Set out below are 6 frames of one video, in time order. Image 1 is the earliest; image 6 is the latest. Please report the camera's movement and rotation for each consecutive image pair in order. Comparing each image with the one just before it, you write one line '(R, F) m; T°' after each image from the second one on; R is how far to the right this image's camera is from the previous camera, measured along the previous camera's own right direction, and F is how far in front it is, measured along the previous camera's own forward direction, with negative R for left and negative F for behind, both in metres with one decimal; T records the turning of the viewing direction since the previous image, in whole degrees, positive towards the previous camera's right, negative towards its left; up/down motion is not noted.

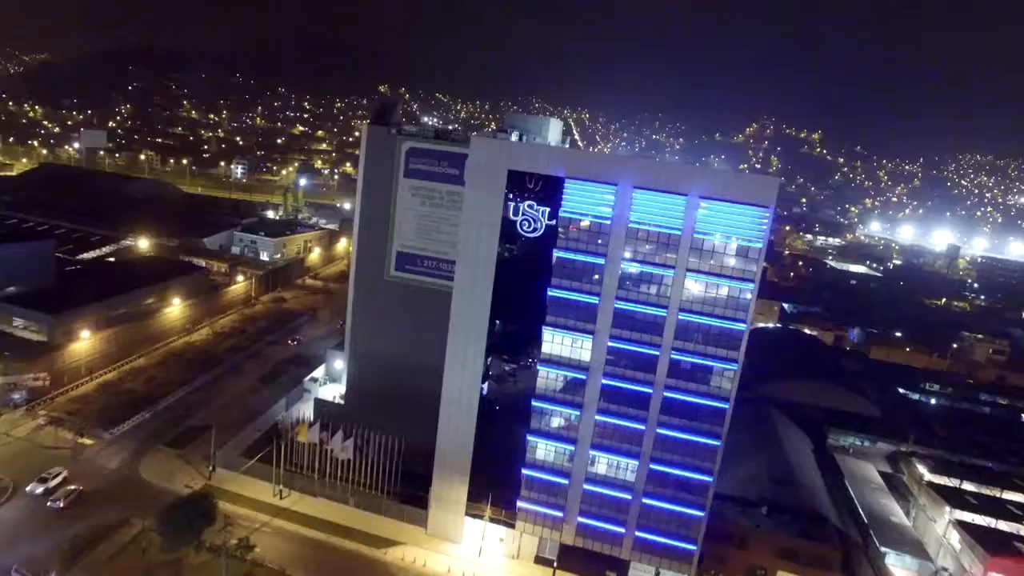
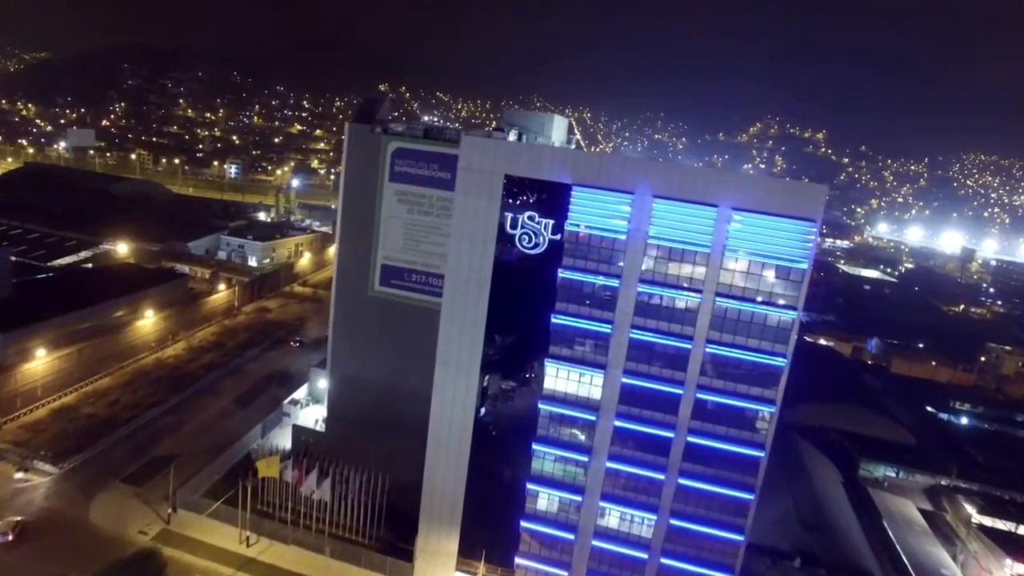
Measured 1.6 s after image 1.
(+0.1, +2.8) m; 0°
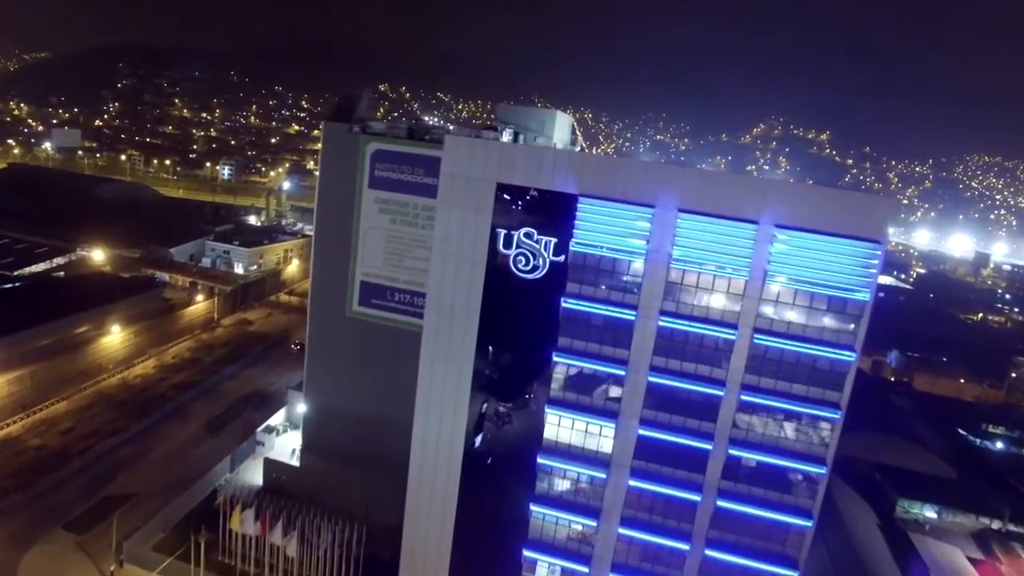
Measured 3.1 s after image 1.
(+0.2, +2.8) m; 0°
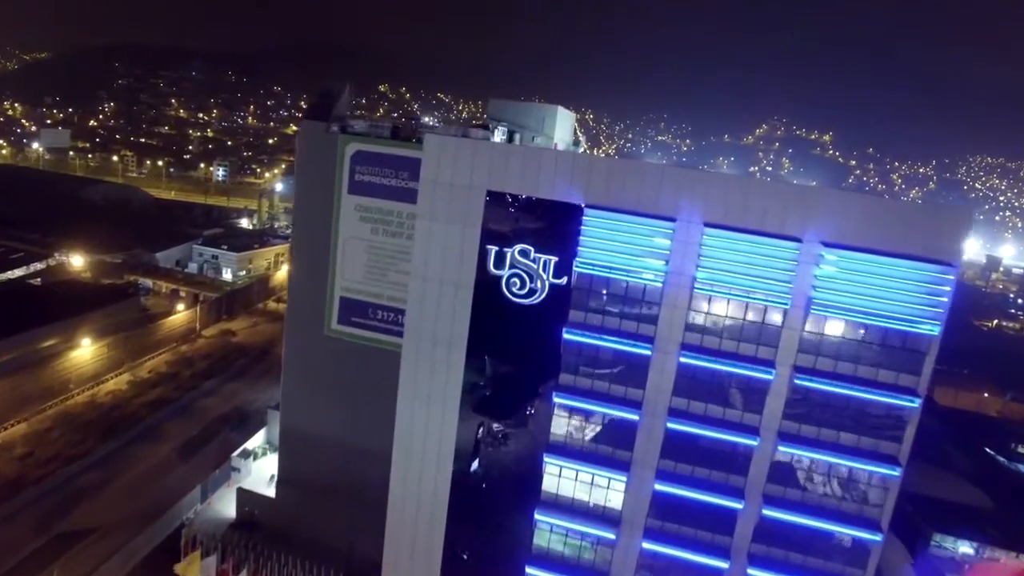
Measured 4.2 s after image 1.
(+0.2, +2.1) m; 0°
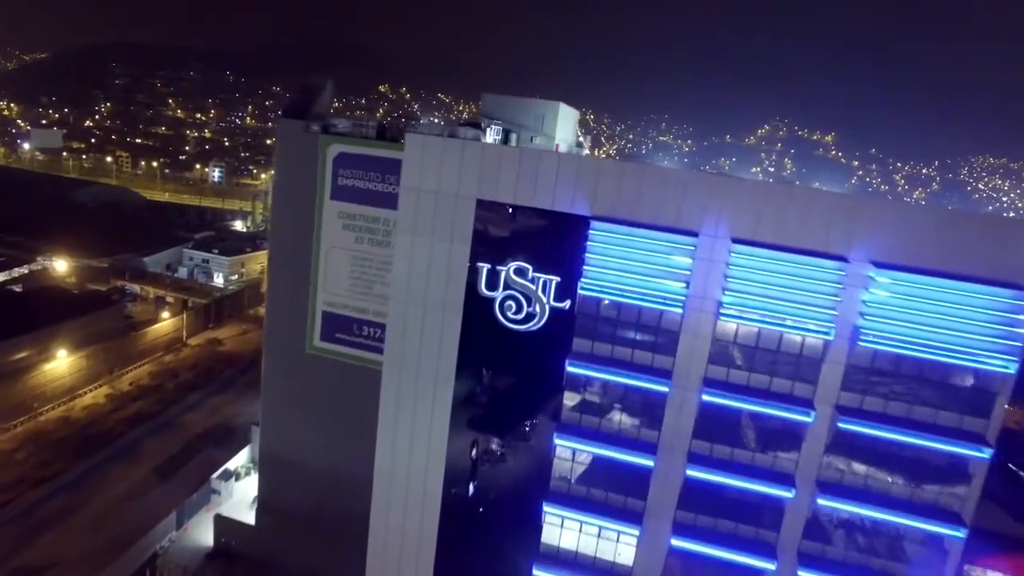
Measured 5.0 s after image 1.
(+0.1, +1.6) m; 0°
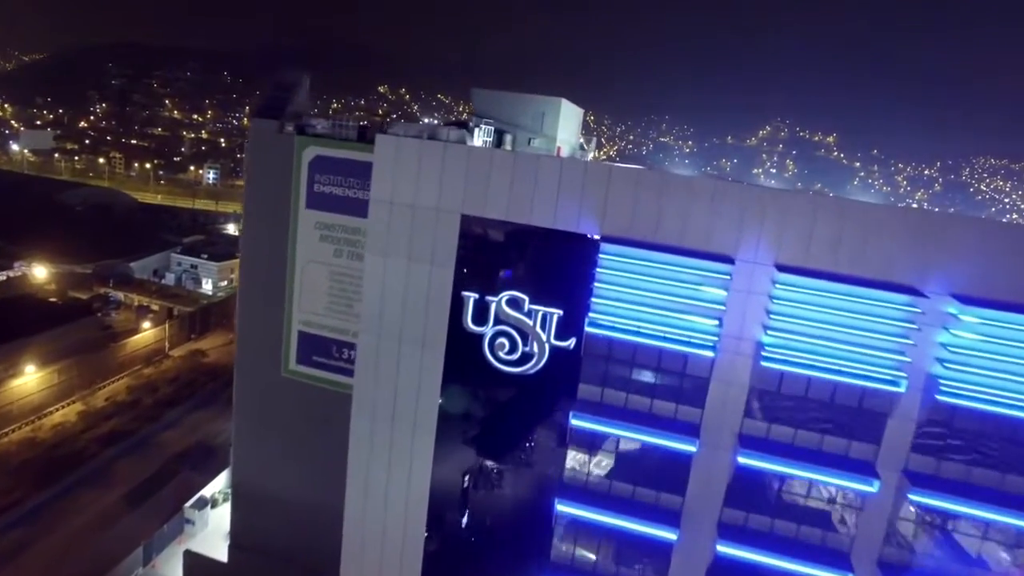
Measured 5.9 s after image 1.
(+0.1, +1.7) m; 0°
